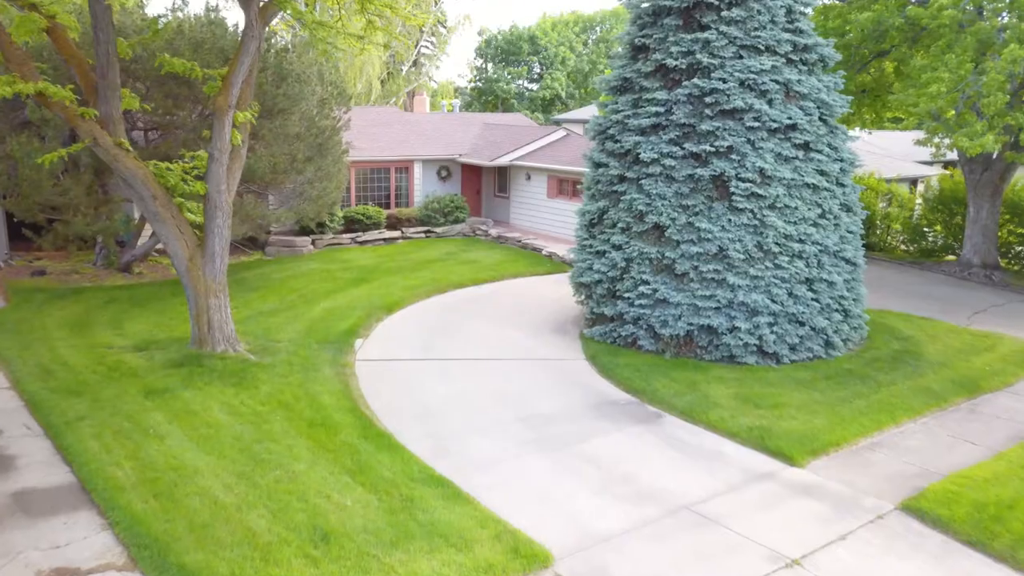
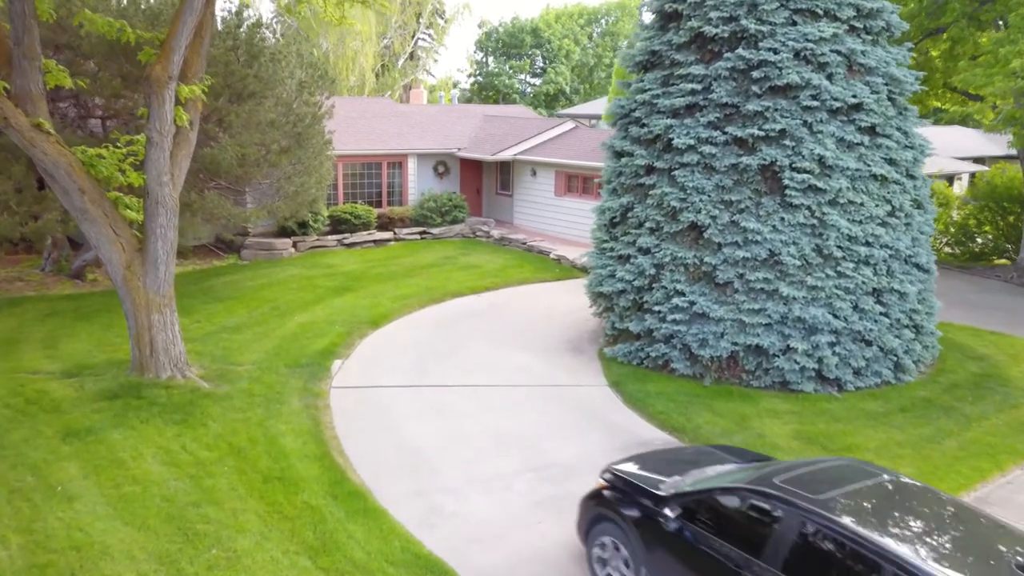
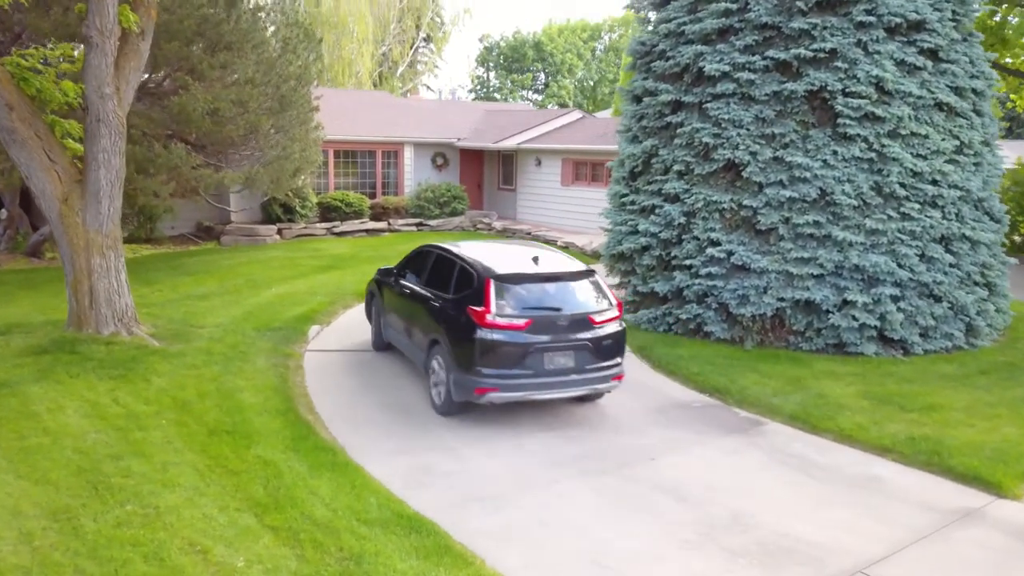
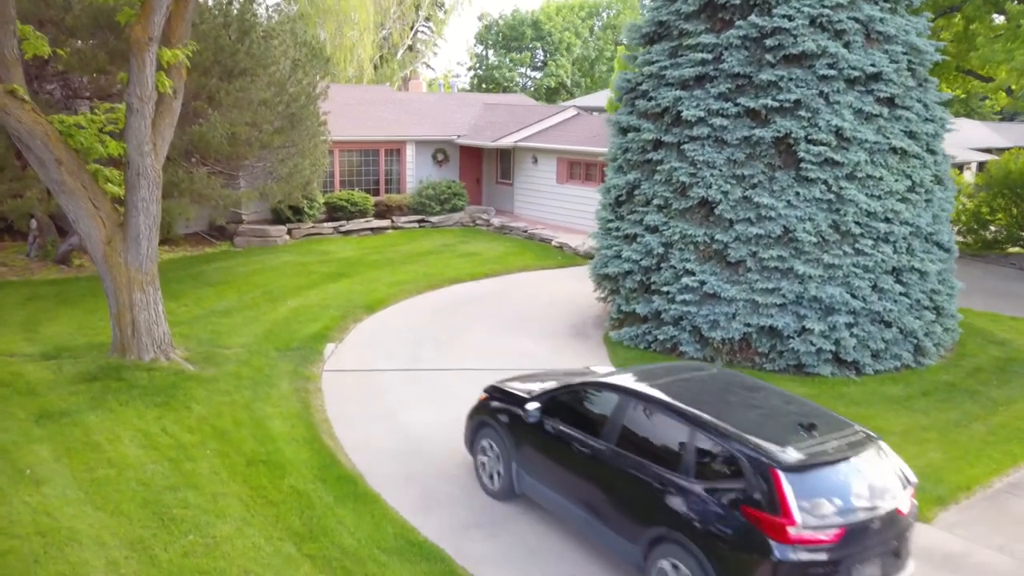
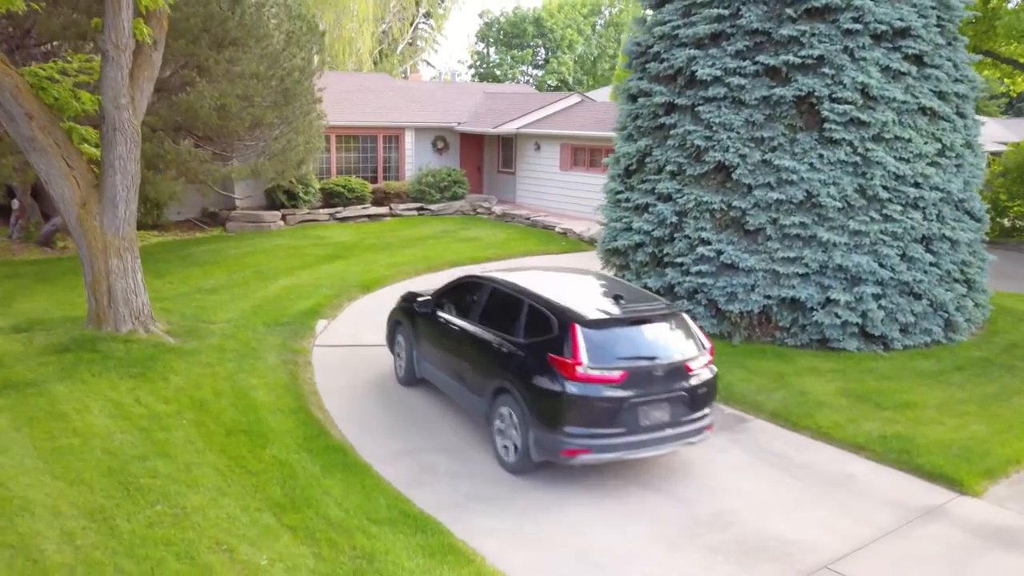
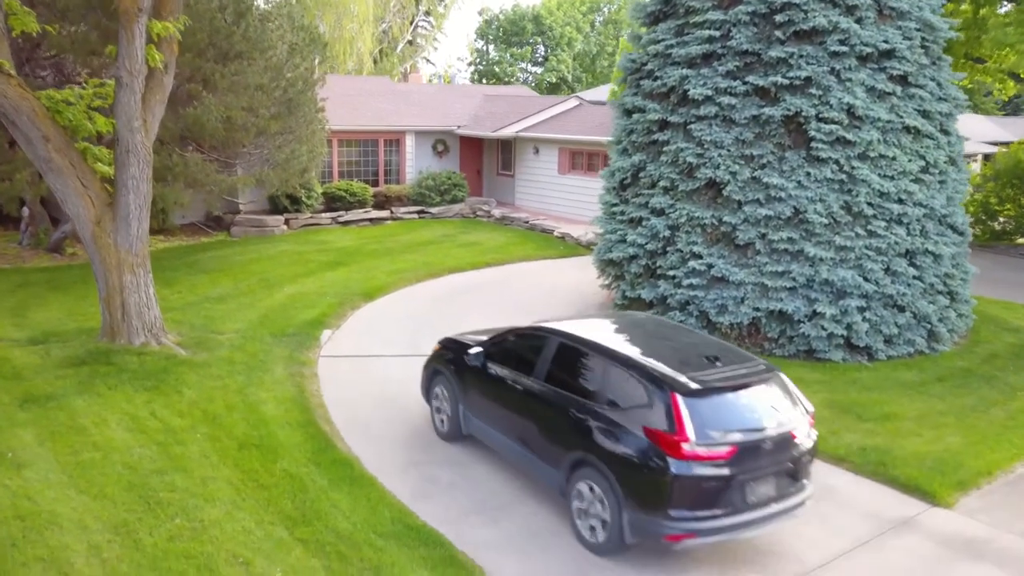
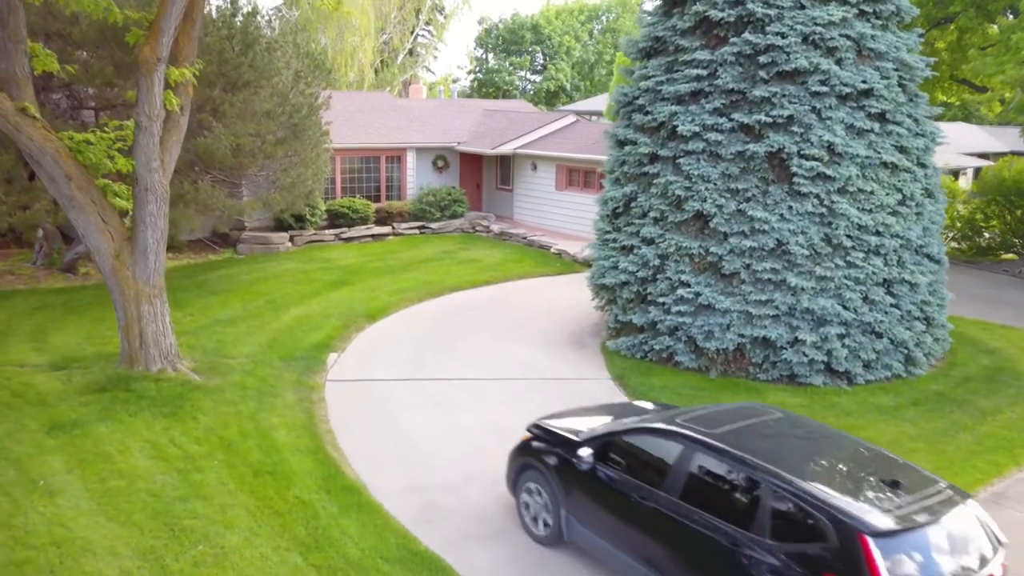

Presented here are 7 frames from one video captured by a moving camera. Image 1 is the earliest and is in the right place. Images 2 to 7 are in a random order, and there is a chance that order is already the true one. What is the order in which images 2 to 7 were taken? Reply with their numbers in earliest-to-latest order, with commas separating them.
2, 7, 4, 6, 5, 3
